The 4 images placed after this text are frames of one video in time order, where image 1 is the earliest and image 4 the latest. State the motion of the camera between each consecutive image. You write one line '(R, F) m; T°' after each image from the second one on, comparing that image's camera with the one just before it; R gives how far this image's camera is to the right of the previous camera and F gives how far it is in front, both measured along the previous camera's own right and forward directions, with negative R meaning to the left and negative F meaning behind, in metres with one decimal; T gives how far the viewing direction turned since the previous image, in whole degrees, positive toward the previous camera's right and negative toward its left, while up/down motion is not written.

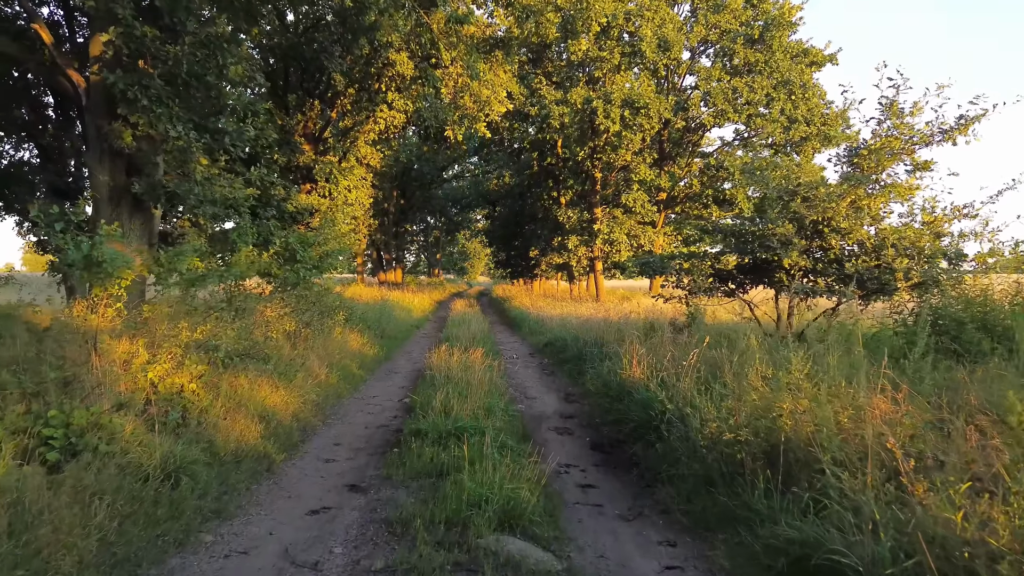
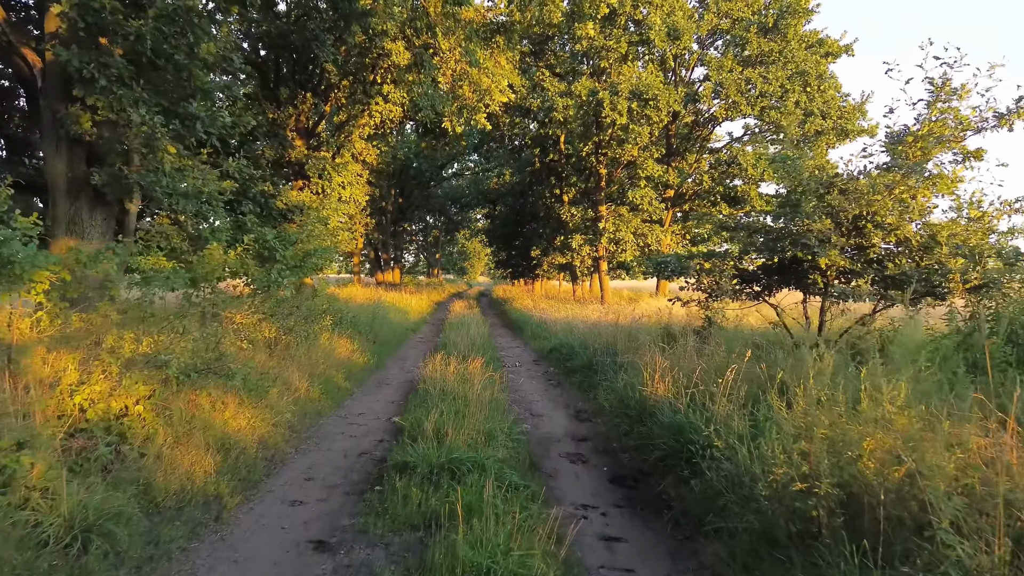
(0.0, +0.8) m; 0°
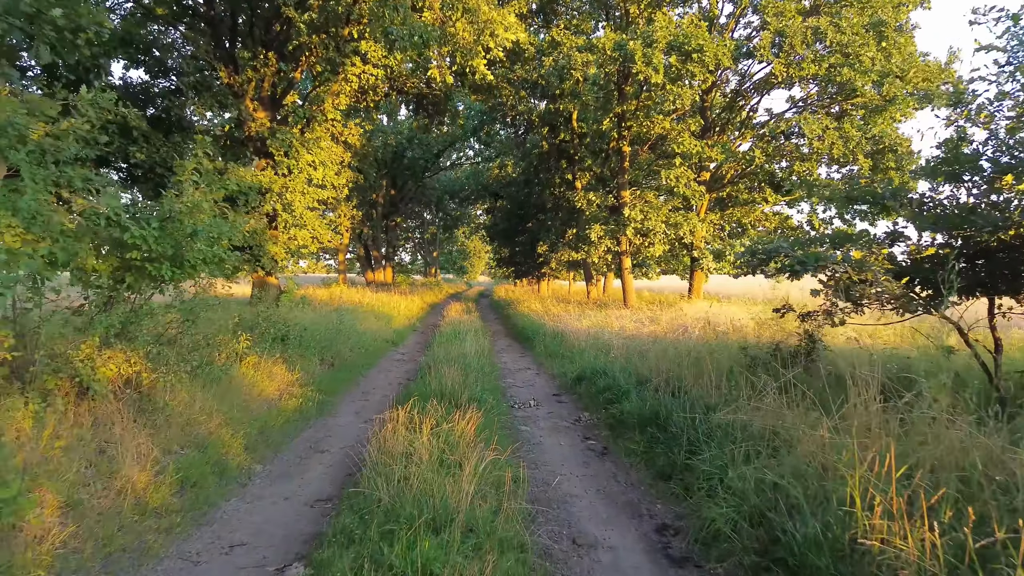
(-0.1, +3.2) m; 0°
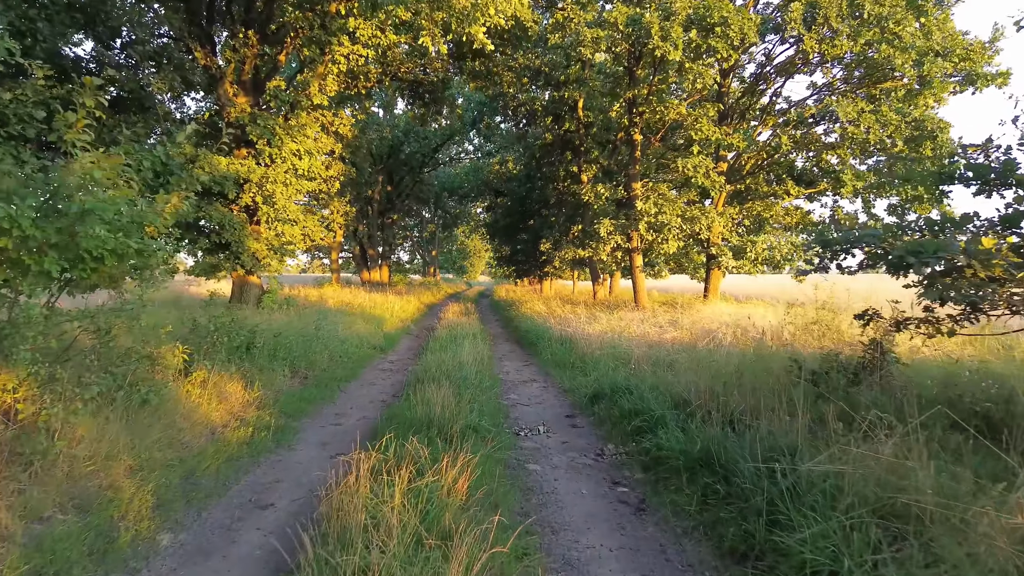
(0.0, +1.2) m; 0°
